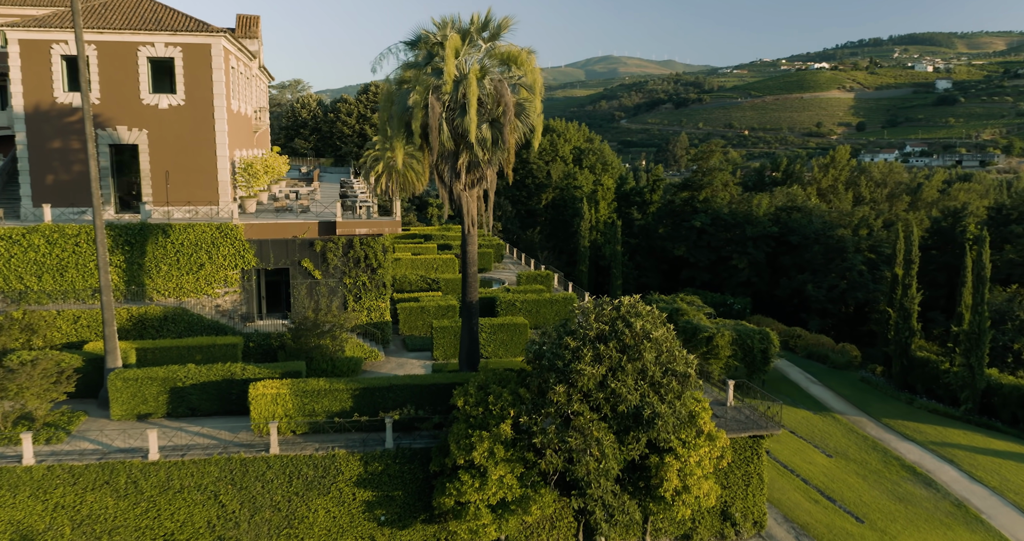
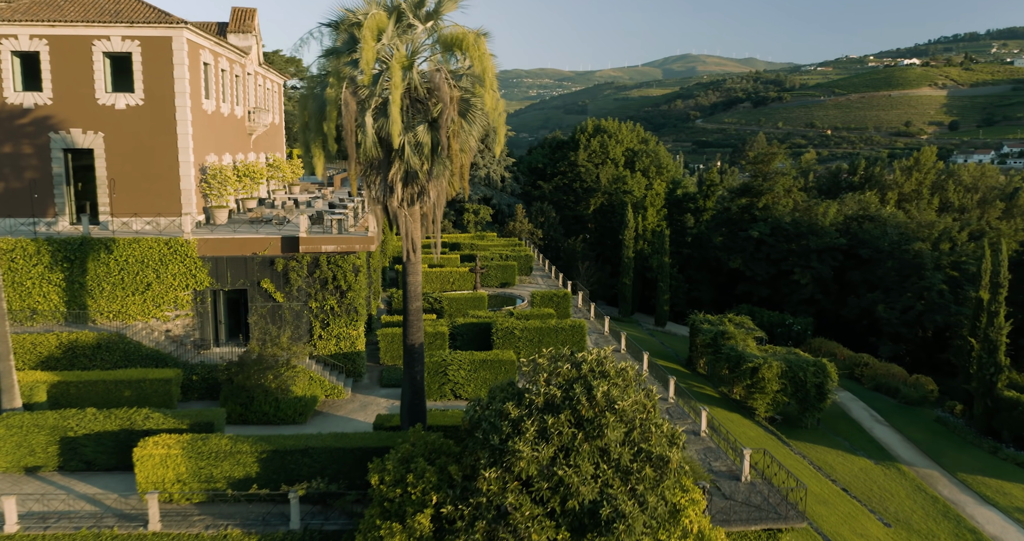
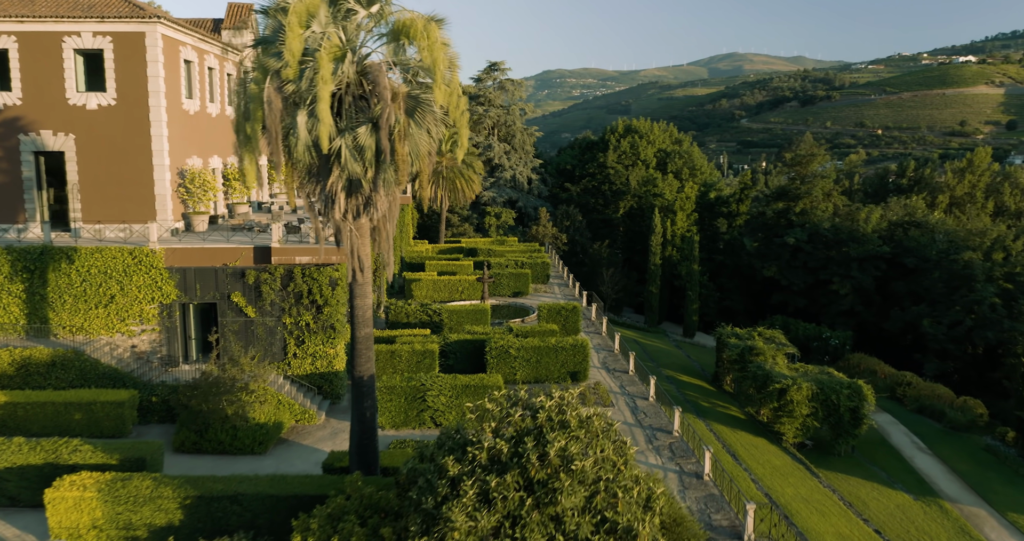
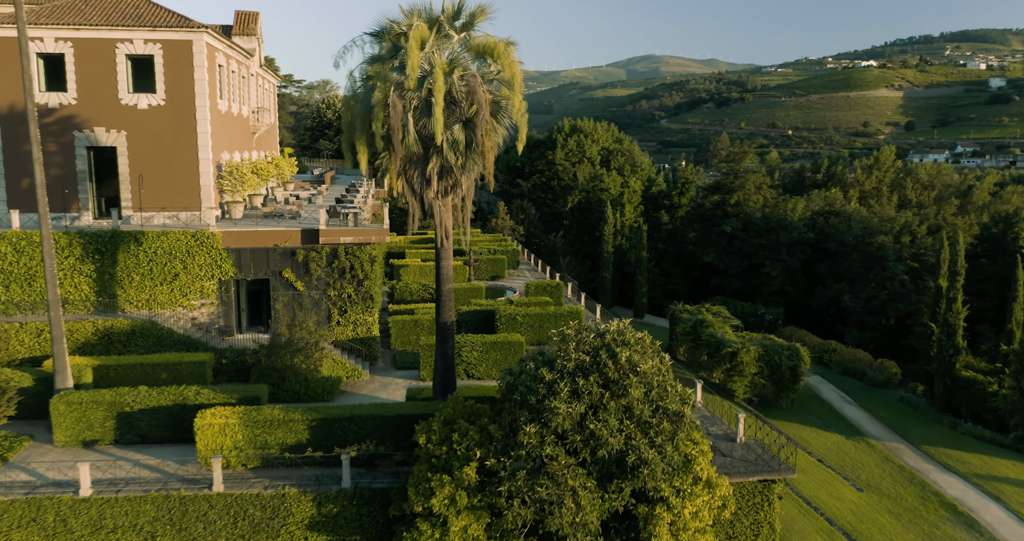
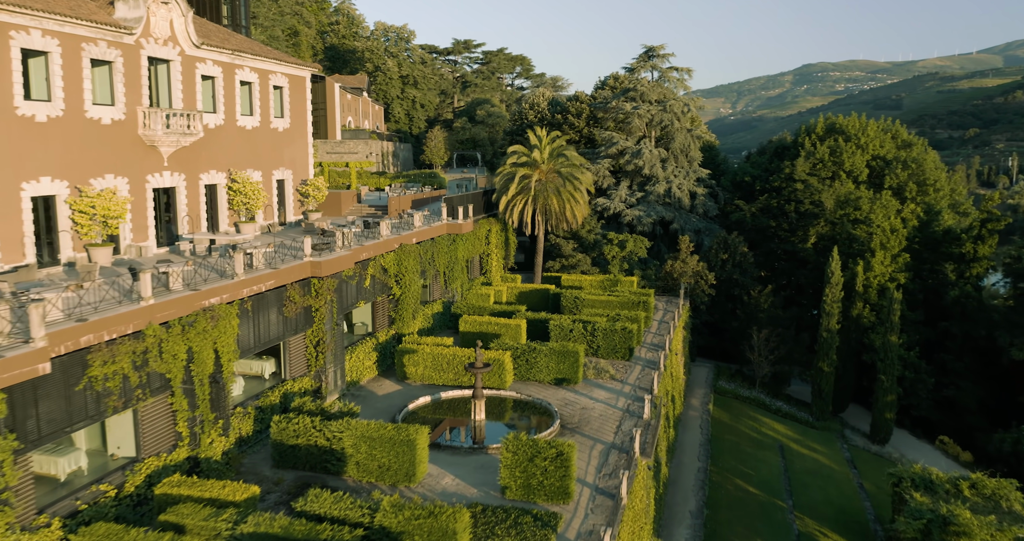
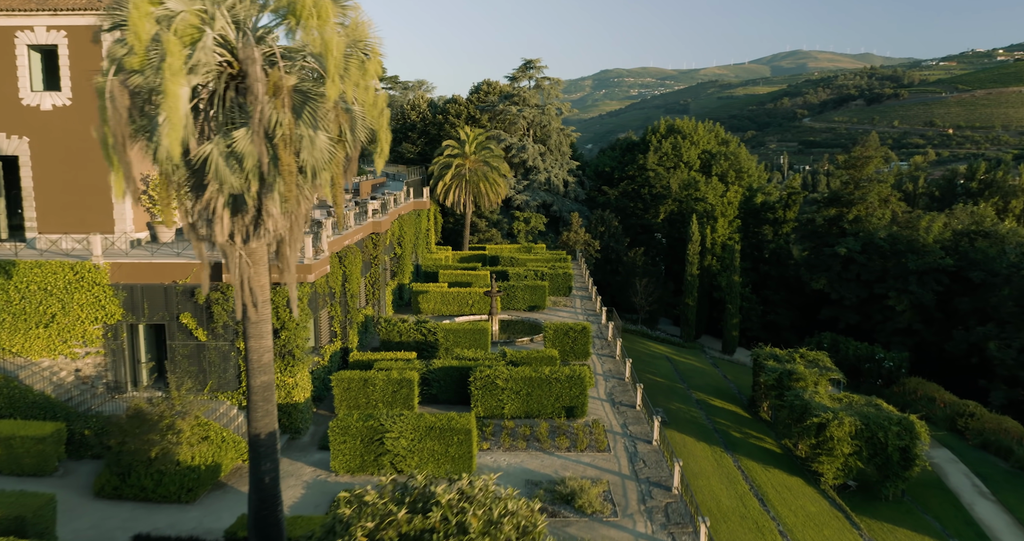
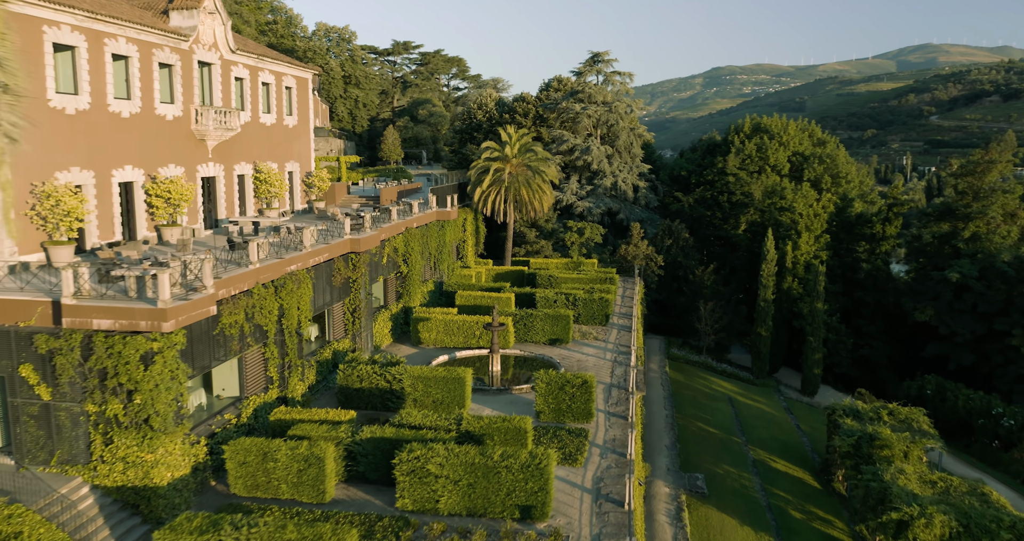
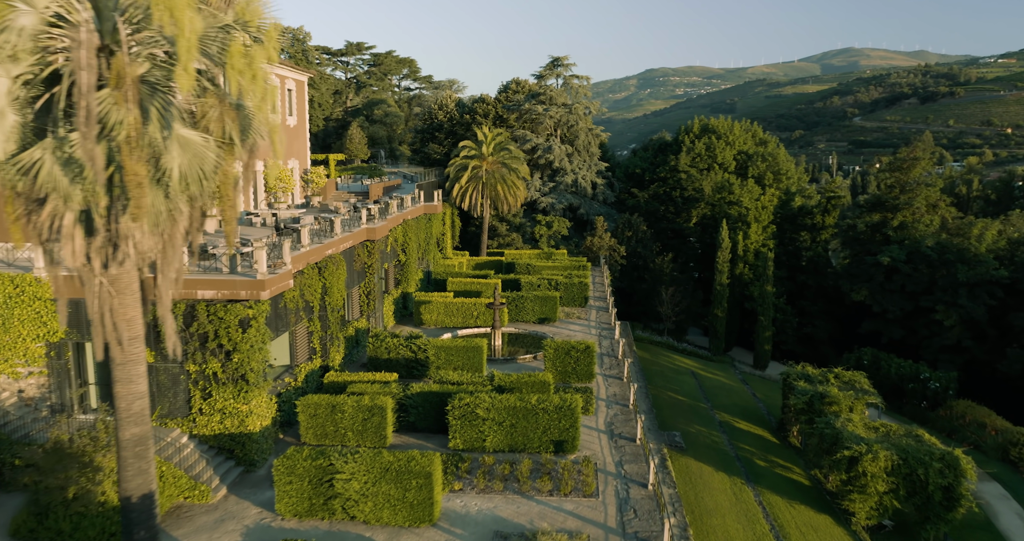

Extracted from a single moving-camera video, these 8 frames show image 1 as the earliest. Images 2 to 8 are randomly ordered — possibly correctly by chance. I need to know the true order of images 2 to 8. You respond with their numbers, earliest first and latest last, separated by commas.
4, 2, 3, 6, 8, 7, 5
